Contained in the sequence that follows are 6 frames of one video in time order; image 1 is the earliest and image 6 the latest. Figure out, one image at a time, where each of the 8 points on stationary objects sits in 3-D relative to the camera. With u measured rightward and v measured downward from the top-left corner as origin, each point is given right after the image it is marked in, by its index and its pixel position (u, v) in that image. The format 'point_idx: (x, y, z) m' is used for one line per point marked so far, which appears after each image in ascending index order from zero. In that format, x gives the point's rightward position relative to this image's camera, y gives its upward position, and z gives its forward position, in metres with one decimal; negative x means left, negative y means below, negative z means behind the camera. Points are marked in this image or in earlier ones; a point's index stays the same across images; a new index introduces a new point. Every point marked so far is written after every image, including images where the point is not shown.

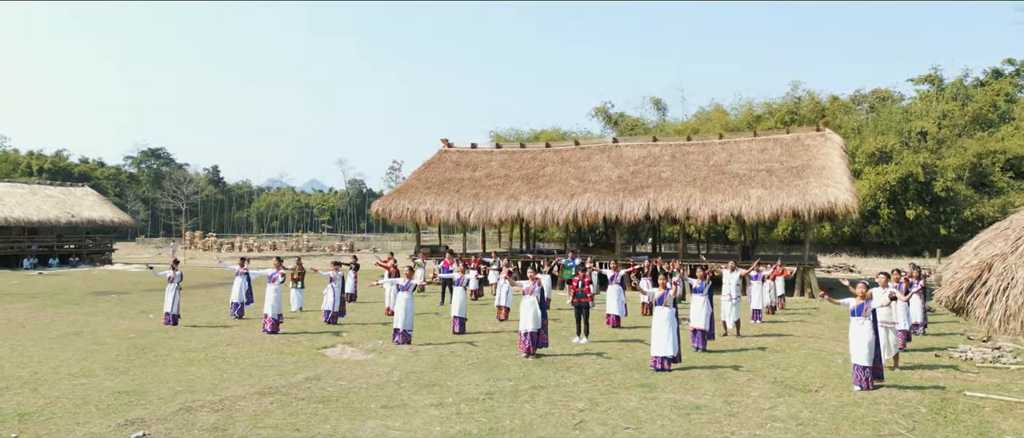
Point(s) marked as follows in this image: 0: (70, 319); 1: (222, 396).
0: (-8.3, -1.9, +14.2) m
1: (-2.9, -1.8, +7.6) m
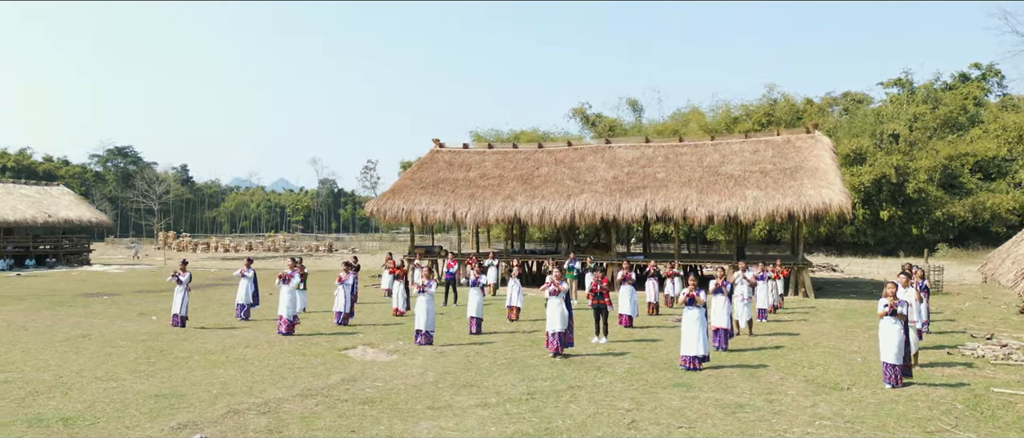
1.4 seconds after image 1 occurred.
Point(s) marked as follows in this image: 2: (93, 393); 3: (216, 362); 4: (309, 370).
0: (-8.2, -1.9, +13.9) m
1: (-2.5, -1.8, +7.5) m
2: (-4.4, -1.8, +7.9) m
3: (-3.8, -1.9, +9.8) m
4: (-2.4, -1.8, +9.0) m
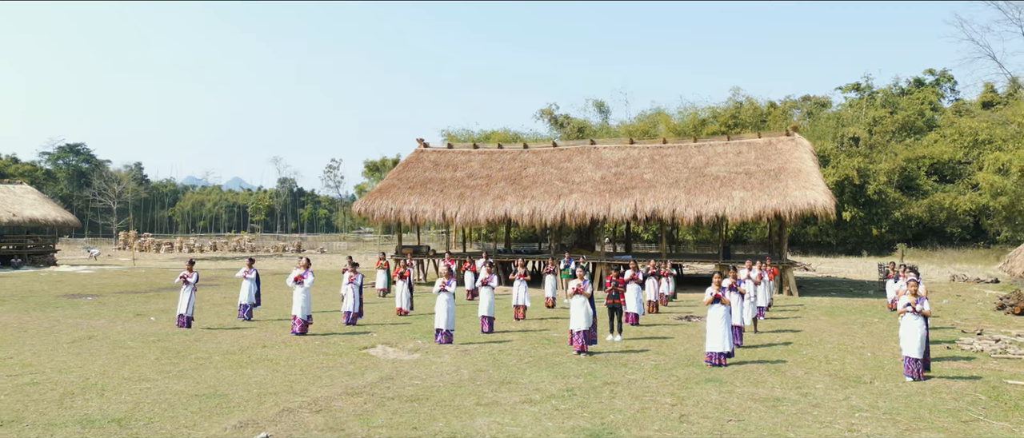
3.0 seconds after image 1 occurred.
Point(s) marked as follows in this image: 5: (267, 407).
0: (-8.0, -1.9, +13.6) m
1: (-2.0, -1.8, +7.5) m
2: (-3.9, -1.8, +7.8) m
3: (-3.5, -1.8, +9.7) m
4: (-2.1, -1.8, +9.0) m
5: (-2.3, -1.8, +7.0) m
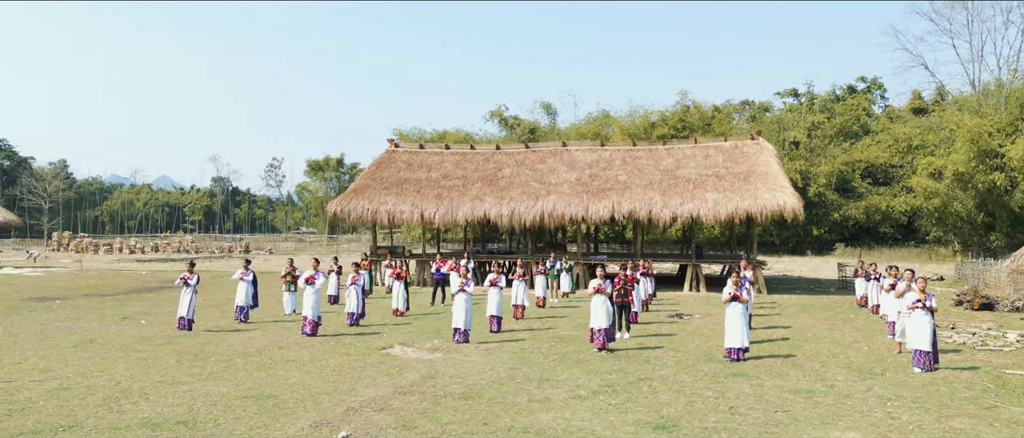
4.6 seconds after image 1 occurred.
0: (-8.0, -1.9, +13.2) m
1: (-1.5, -1.8, +7.6) m
2: (-3.4, -1.8, +7.7) m
3: (-3.2, -1.9, +9.7) m
4: (-1.7, -1.8, +9.0) m
5: (-1.7, -1.8, +7.1) m
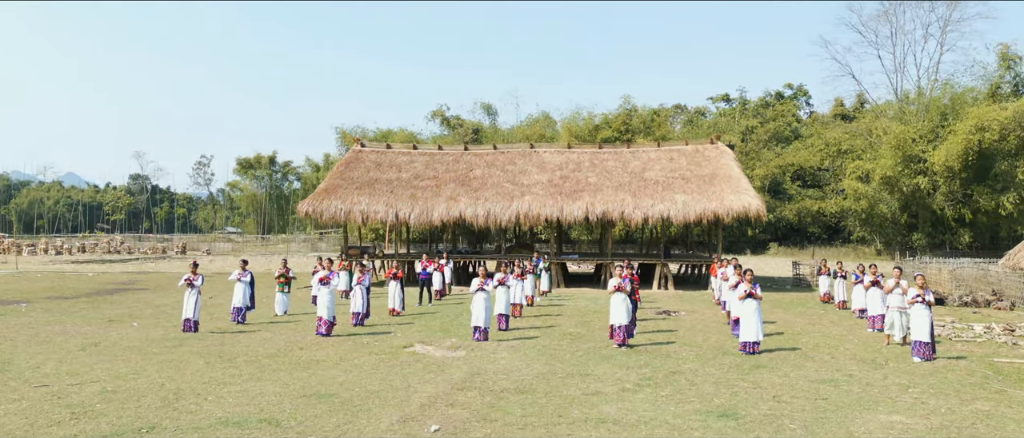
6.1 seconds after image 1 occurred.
0: (-7.9, -1.9, +12.7) m
1: (-0.9, -1.8, +7.8) m
2: (-2.8, -1.8, +7.7) m
3: (-2.8, -1.9, +9.7) m
4: (-1.2, -1.8, +9.2) m
5: (-1.1, -1.8, +7.2) m
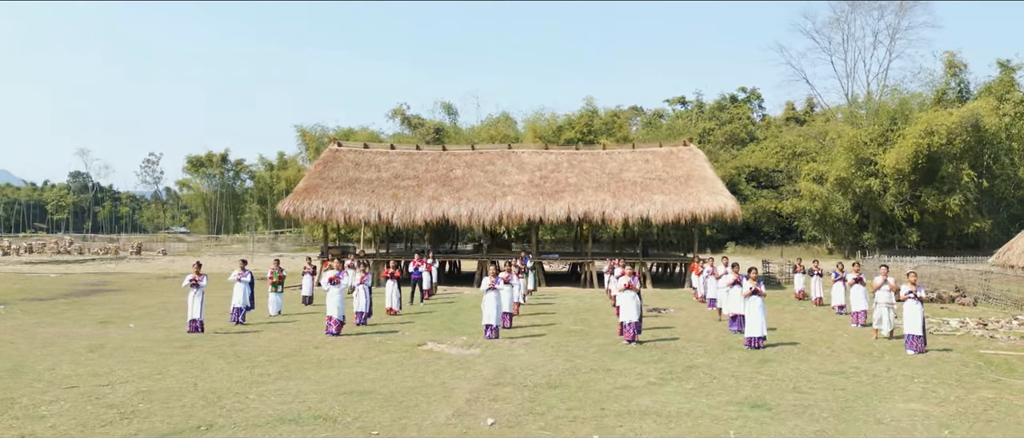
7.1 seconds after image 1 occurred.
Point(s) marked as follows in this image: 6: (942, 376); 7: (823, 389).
0: (-7.8, -1.9, +12.5) m
1: (-0.5, -1.8, +8.0) m
2: (-2.4, -1.8, +7.8) m
3: (-2.5, -1.9, +9.8) m
4: (-0.9, -1.8, +9.4) m
5: (-0.7, -1.8, +7.4) m
6: (+5.1, -1.9, +8.9) m
7: (+3.4, -1.9, +8.2) m
